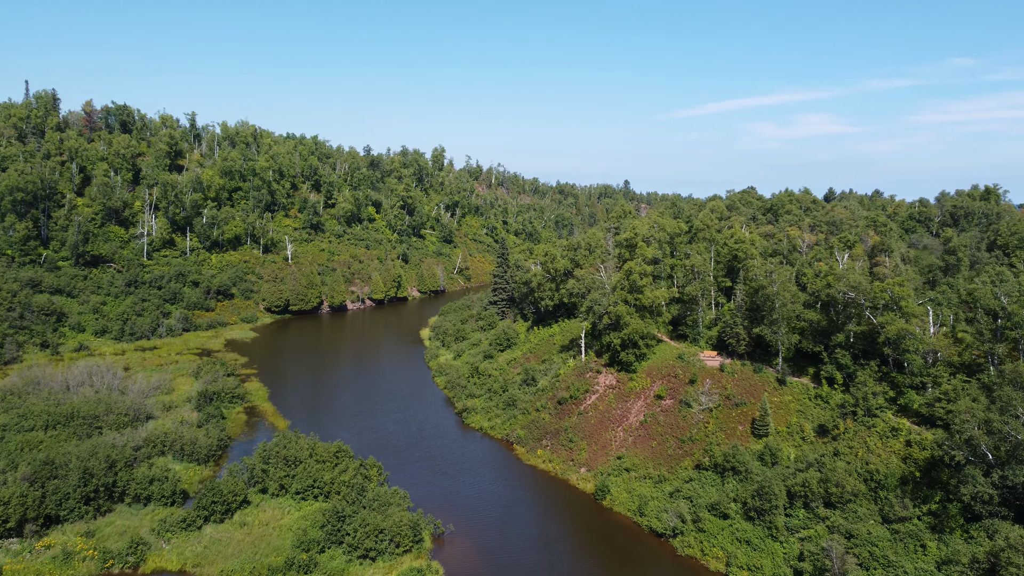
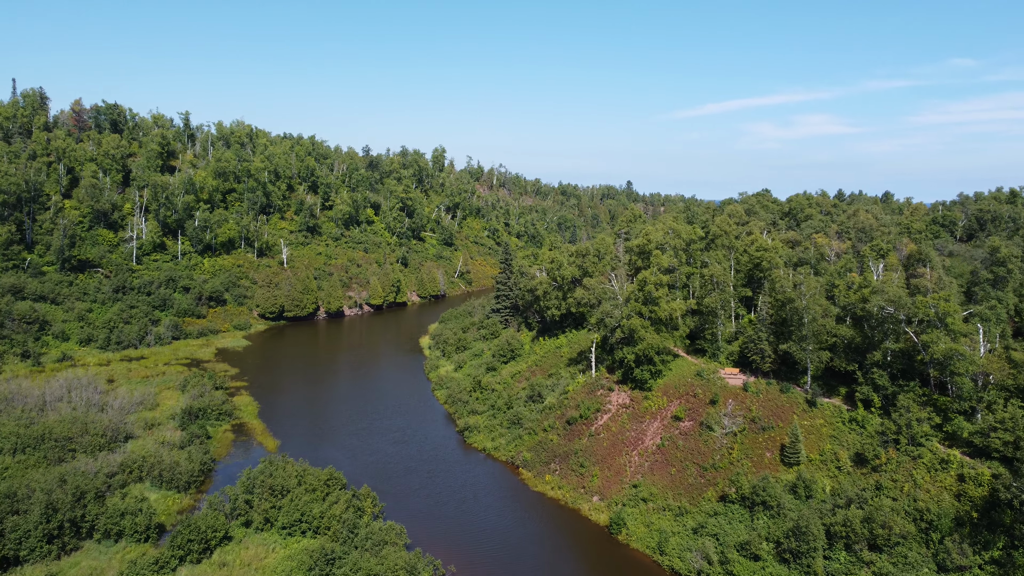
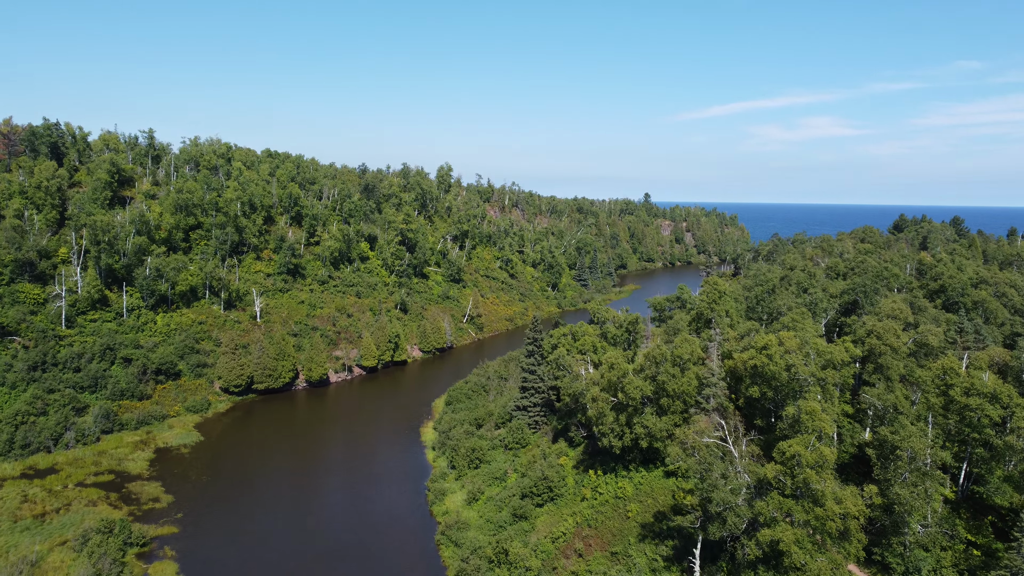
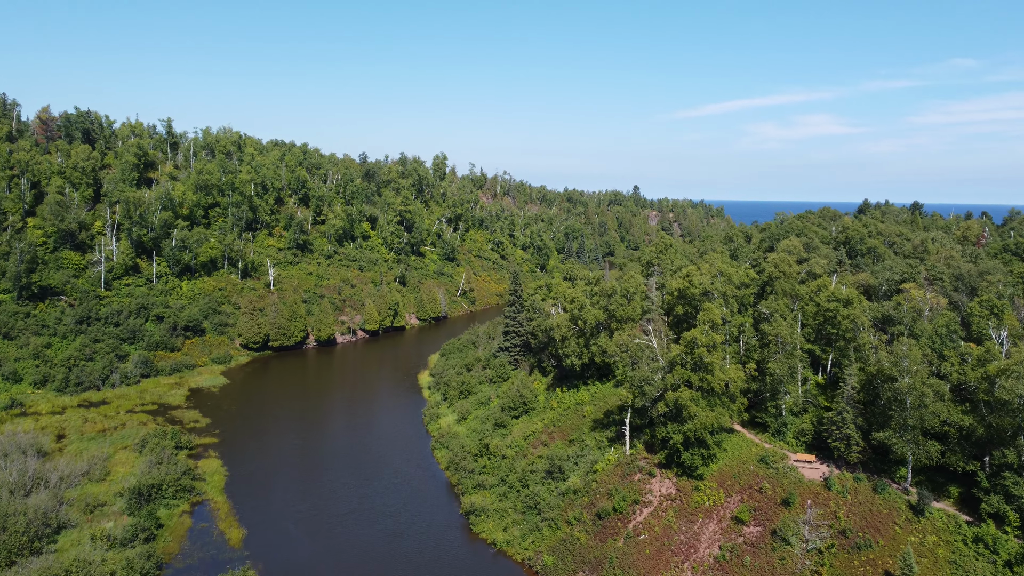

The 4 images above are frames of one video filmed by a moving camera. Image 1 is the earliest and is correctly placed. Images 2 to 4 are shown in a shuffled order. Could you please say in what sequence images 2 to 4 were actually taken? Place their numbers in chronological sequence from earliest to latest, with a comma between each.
2, 4, 3
